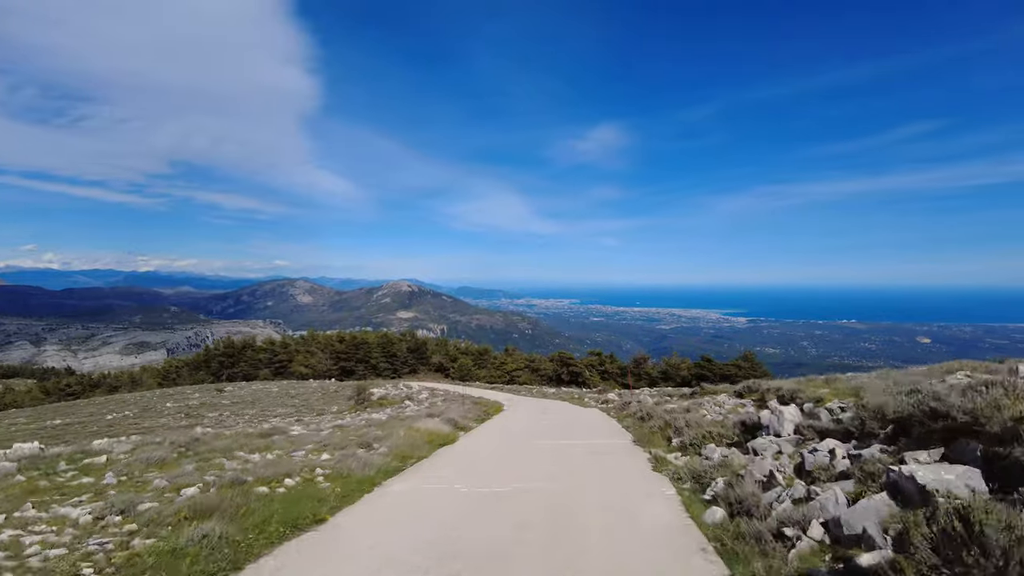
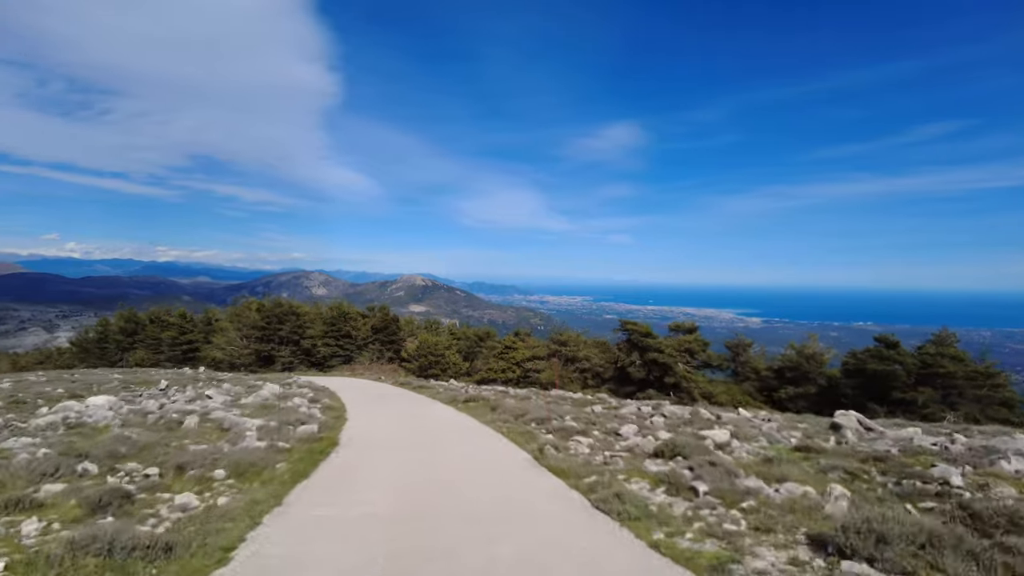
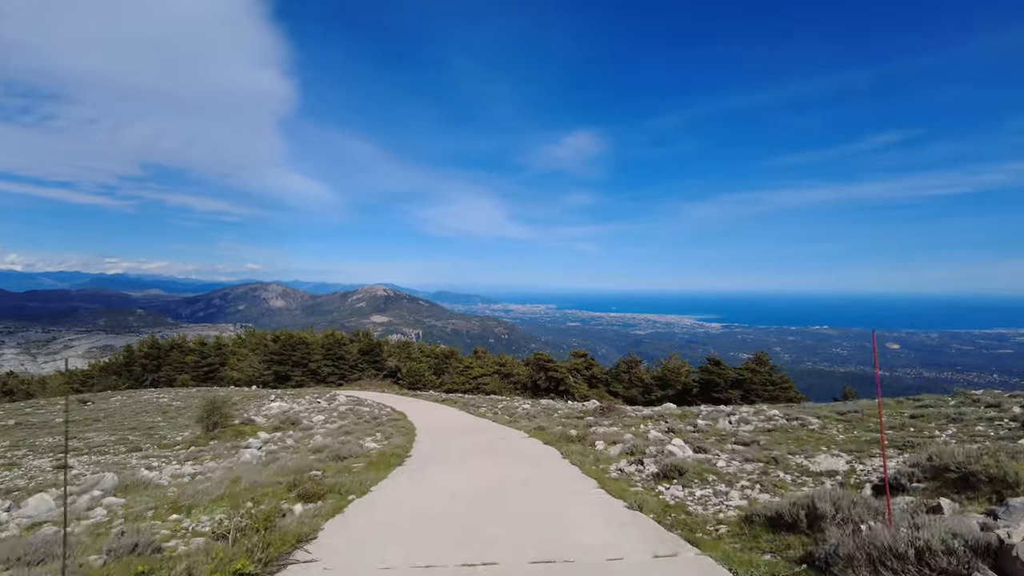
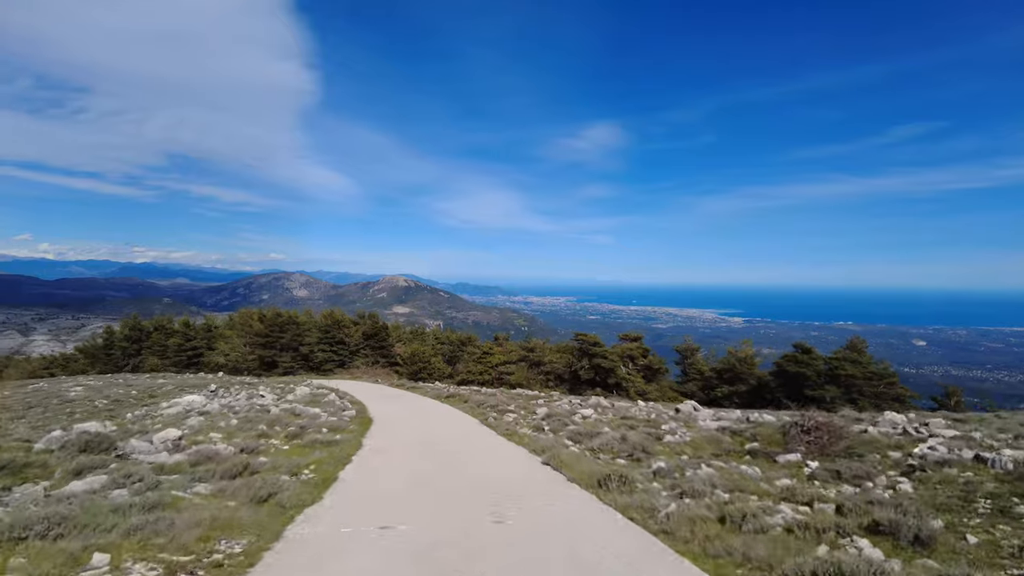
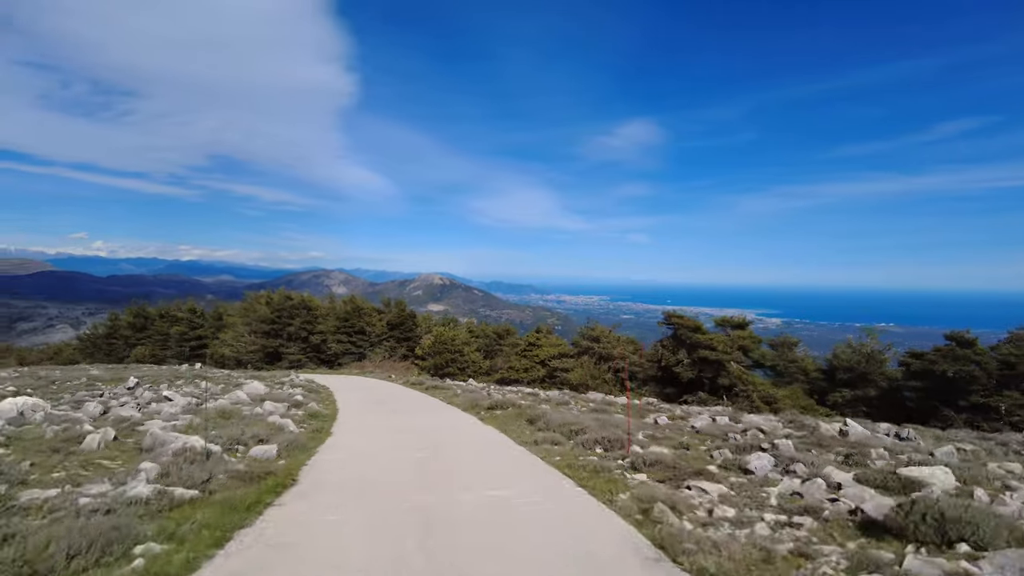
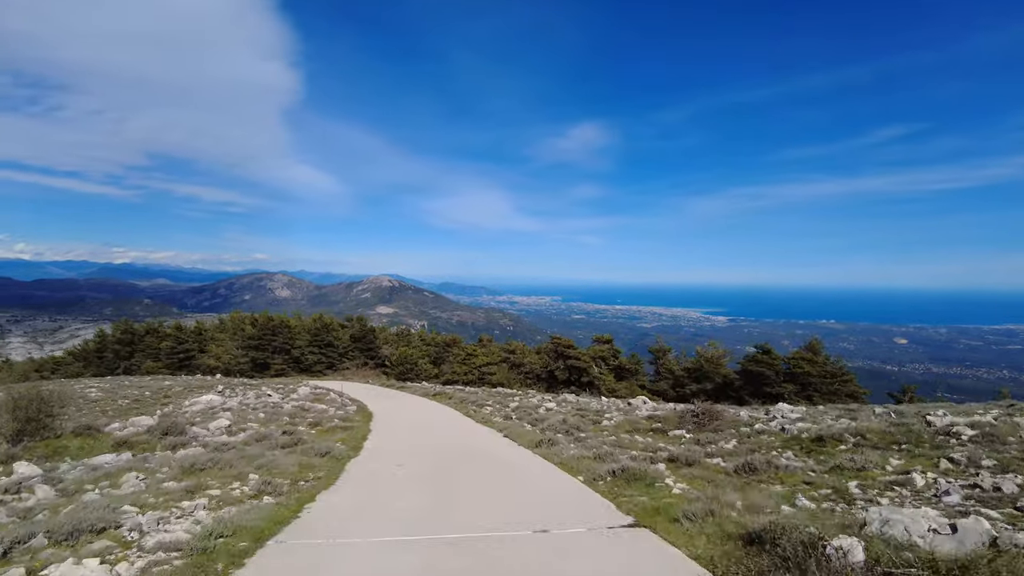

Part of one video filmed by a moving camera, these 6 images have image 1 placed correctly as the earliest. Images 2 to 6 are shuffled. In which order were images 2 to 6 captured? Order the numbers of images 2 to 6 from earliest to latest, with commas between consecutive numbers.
3, 6, 4, 2, 5
